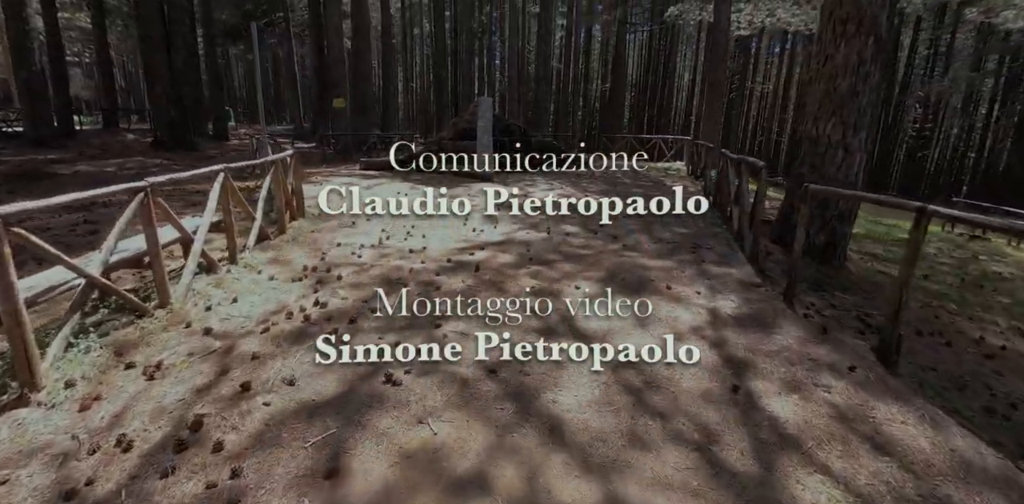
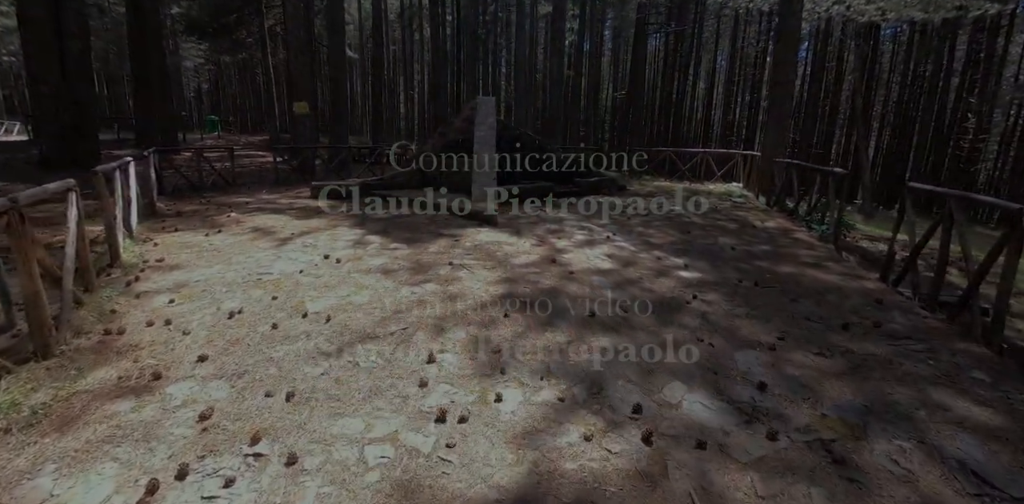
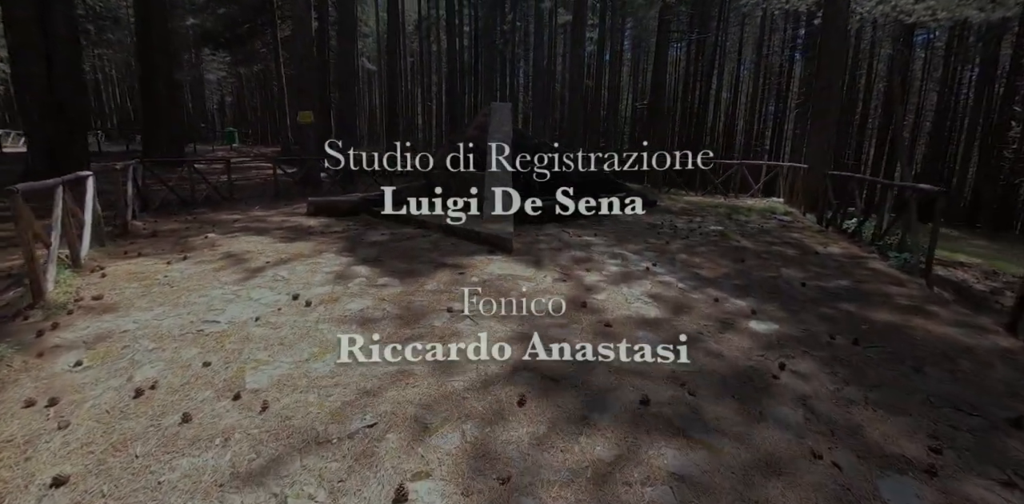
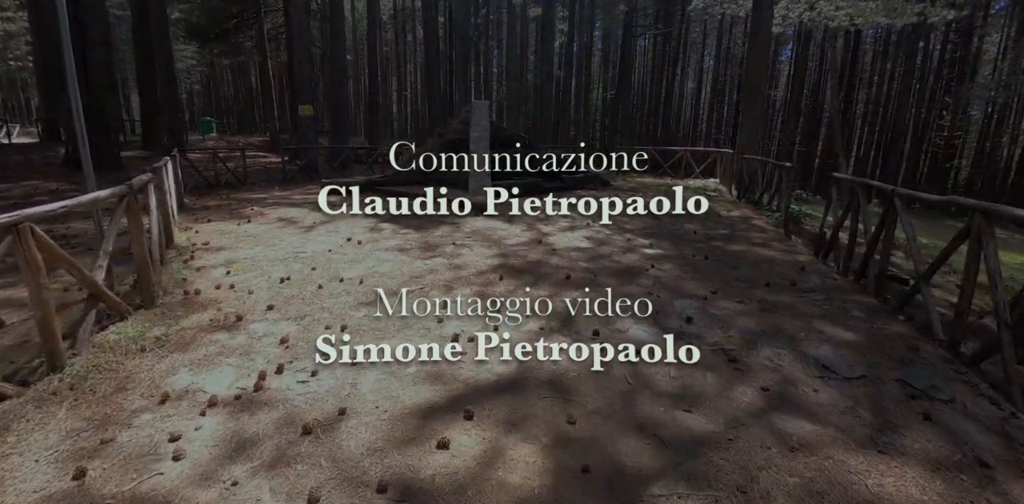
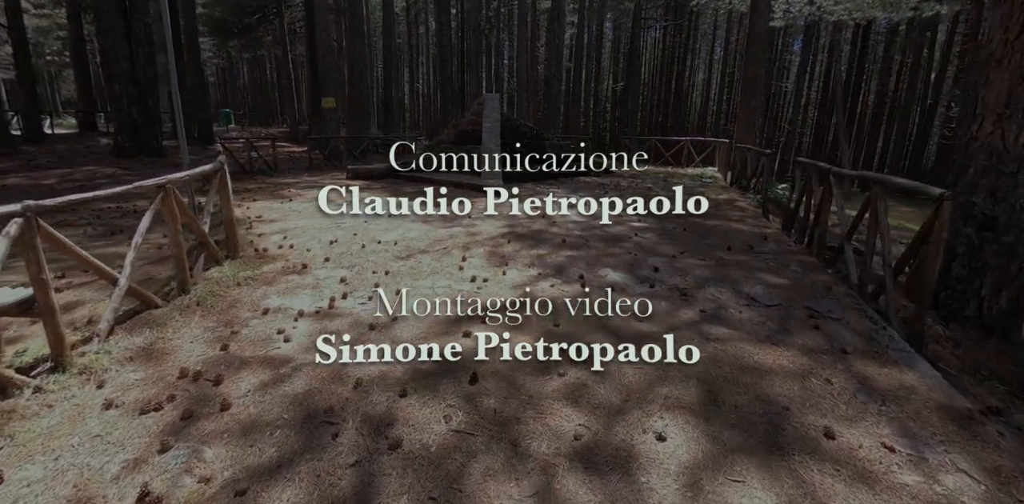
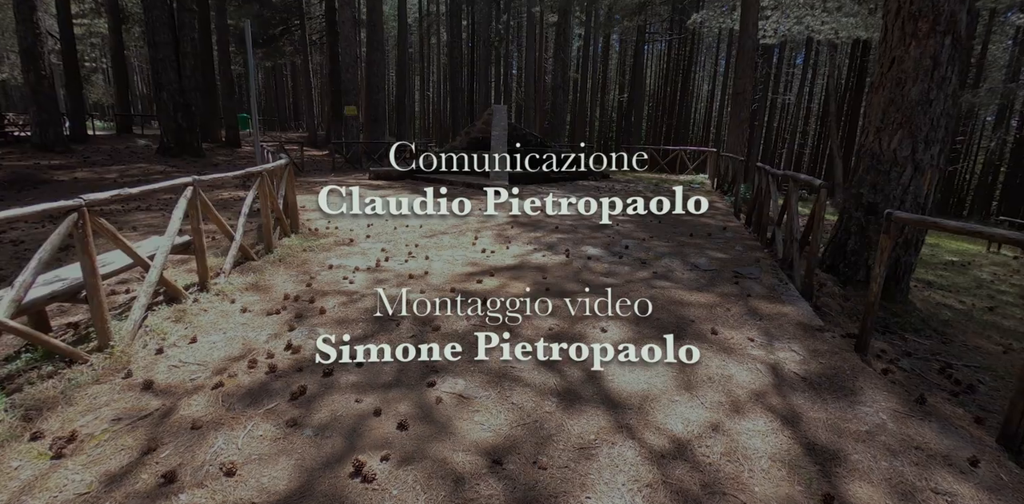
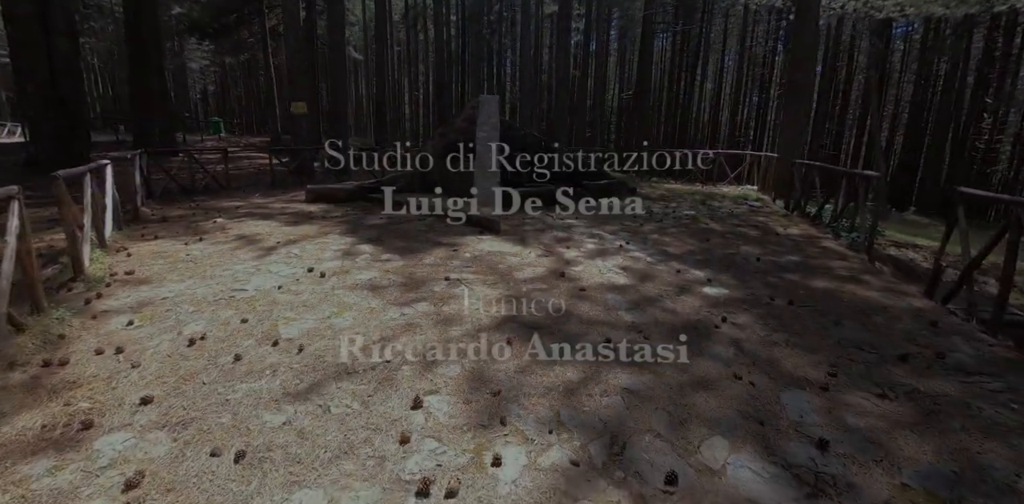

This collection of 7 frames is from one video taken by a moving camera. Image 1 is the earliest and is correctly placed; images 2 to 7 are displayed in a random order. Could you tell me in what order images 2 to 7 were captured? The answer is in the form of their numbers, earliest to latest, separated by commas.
6, 5, 4, 2, 7, 3
